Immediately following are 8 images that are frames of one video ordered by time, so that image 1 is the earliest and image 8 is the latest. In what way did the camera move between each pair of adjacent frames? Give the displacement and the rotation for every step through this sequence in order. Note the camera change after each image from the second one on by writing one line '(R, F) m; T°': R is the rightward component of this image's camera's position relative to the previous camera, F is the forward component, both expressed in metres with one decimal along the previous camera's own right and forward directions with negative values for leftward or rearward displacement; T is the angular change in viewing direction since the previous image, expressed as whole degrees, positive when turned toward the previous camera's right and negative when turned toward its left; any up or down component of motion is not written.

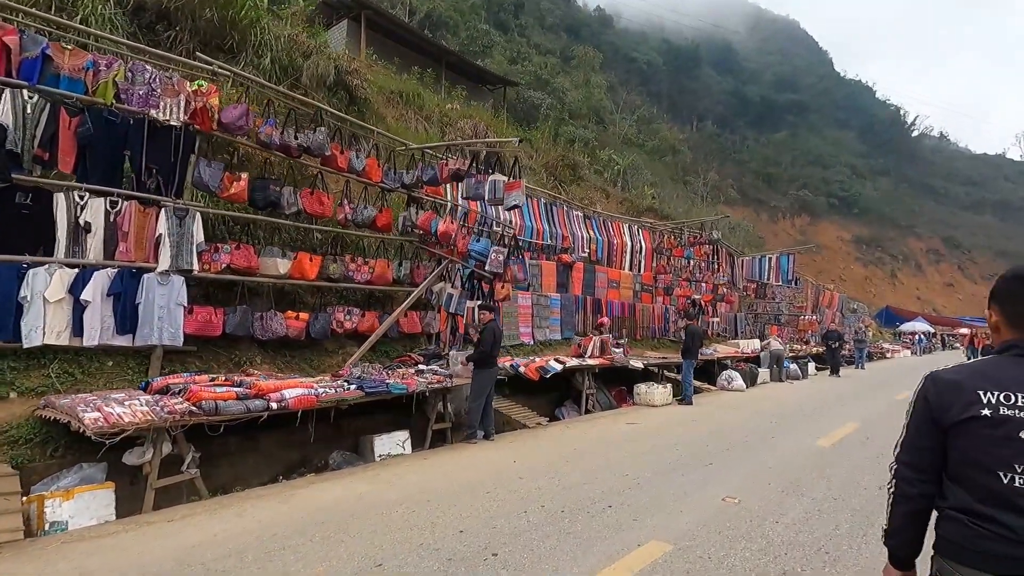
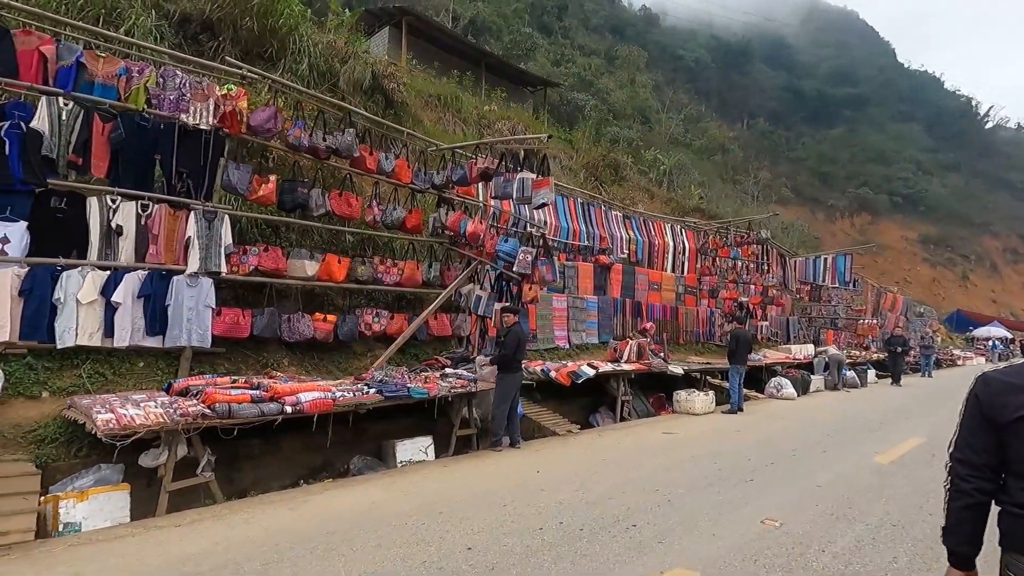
(+0.2, +0.3) m; -5°
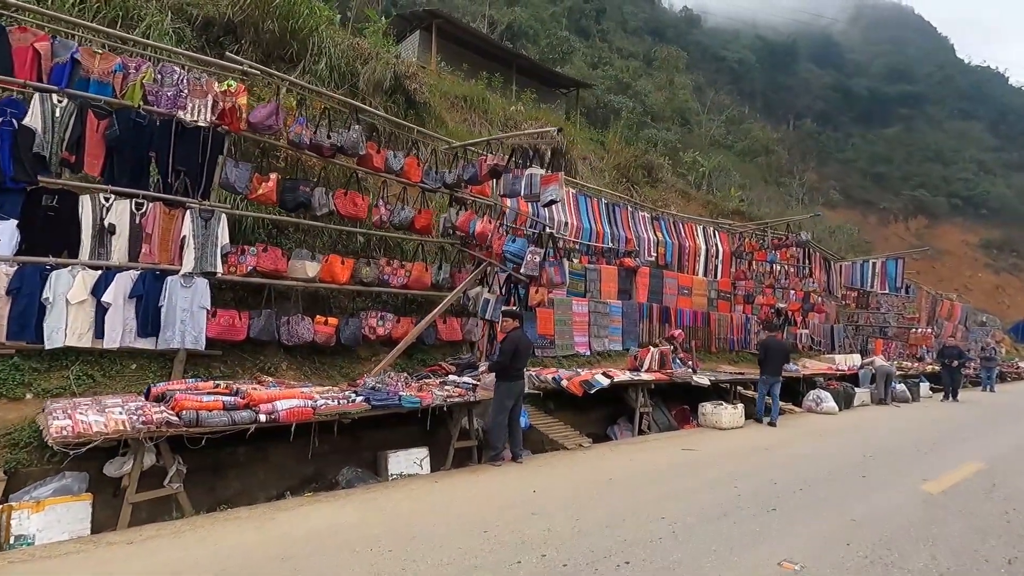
(+0.4, +0.5) m; -4°
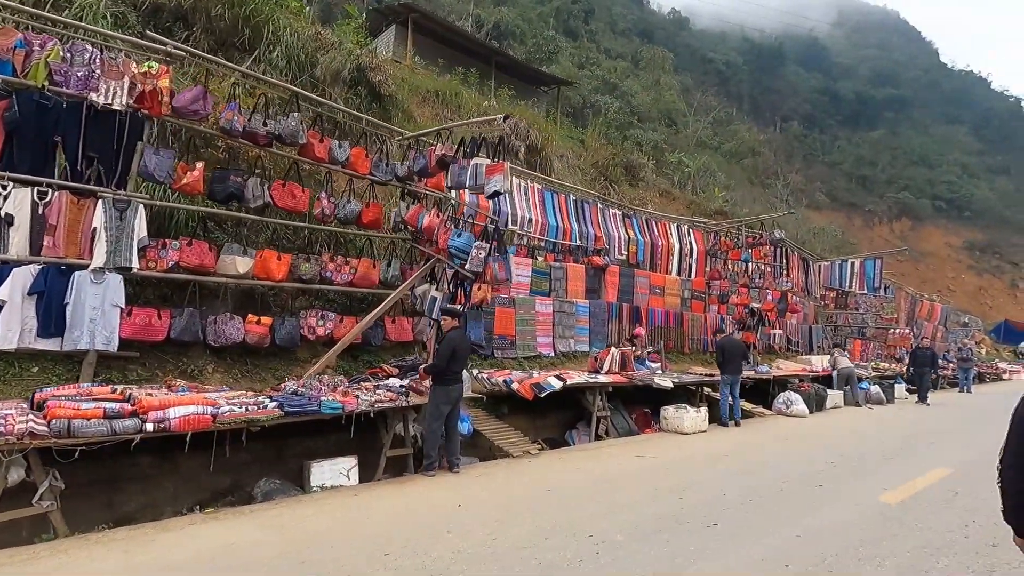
(+0.6, +0.4) m; +1°
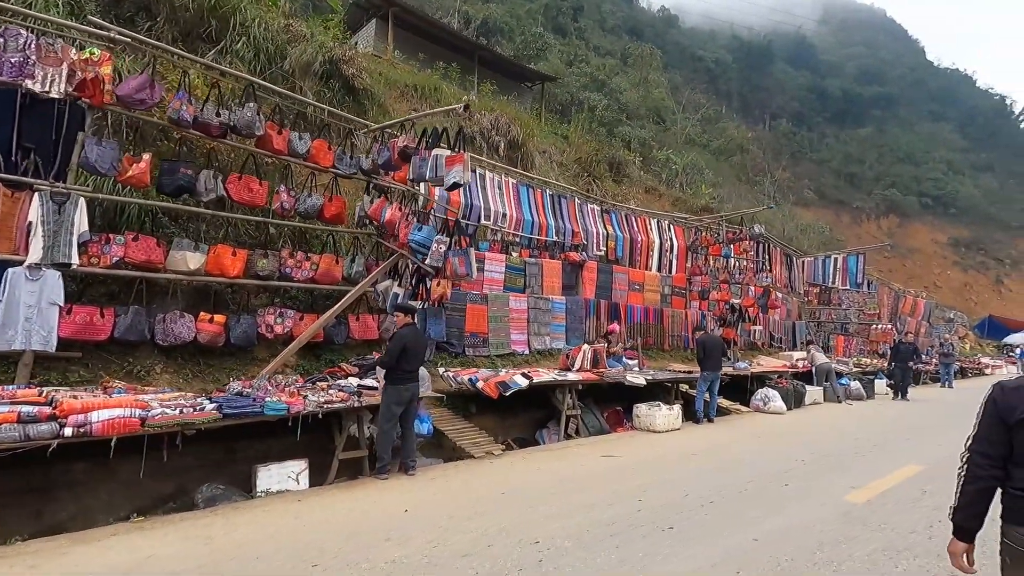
(+0.4, +0.2) m; +1°
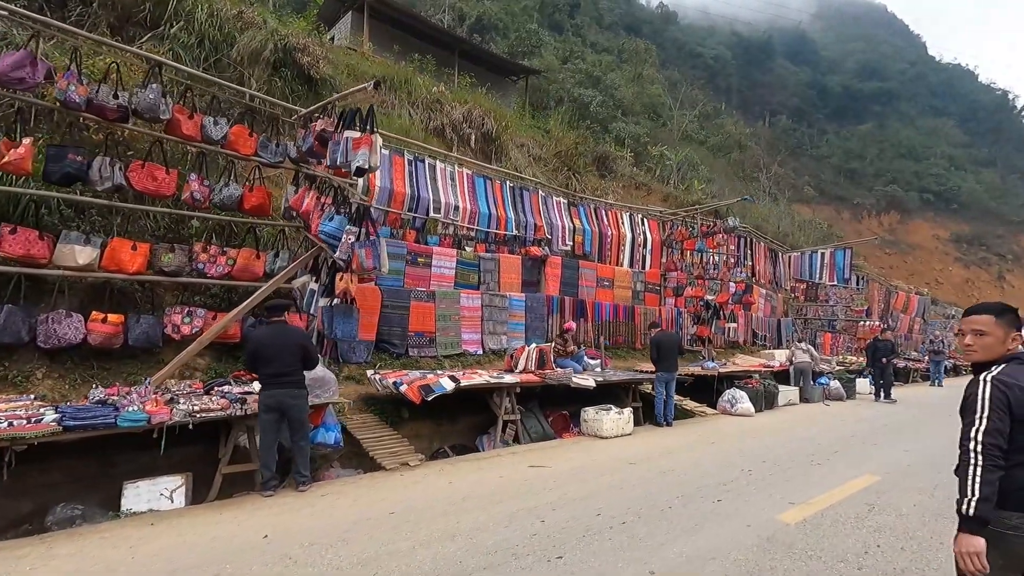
(+0.9, +0.6) m; 0°
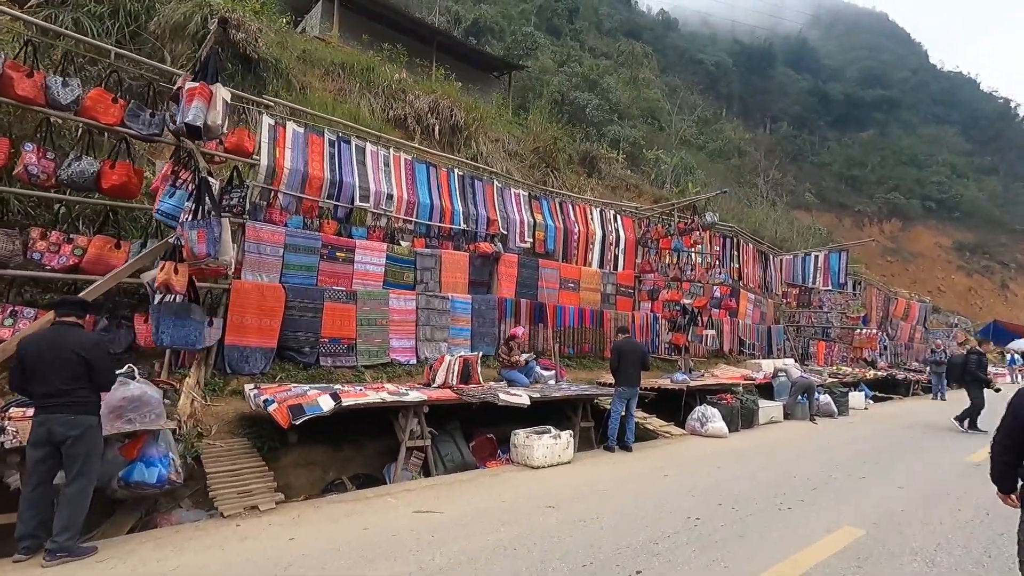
(+1.0, +1.3) m; 0°
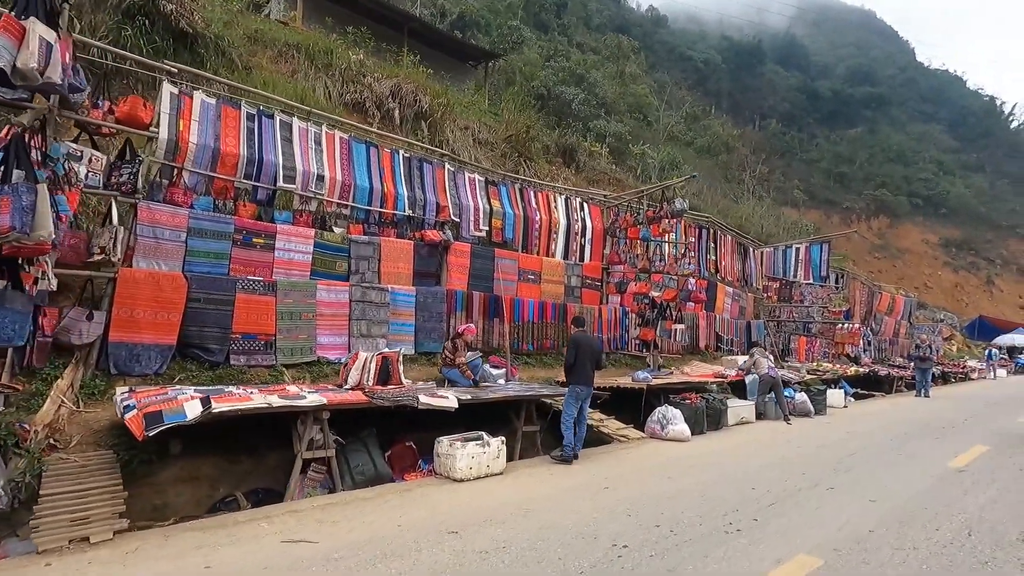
(+0.7, +0.8) m; +1°
